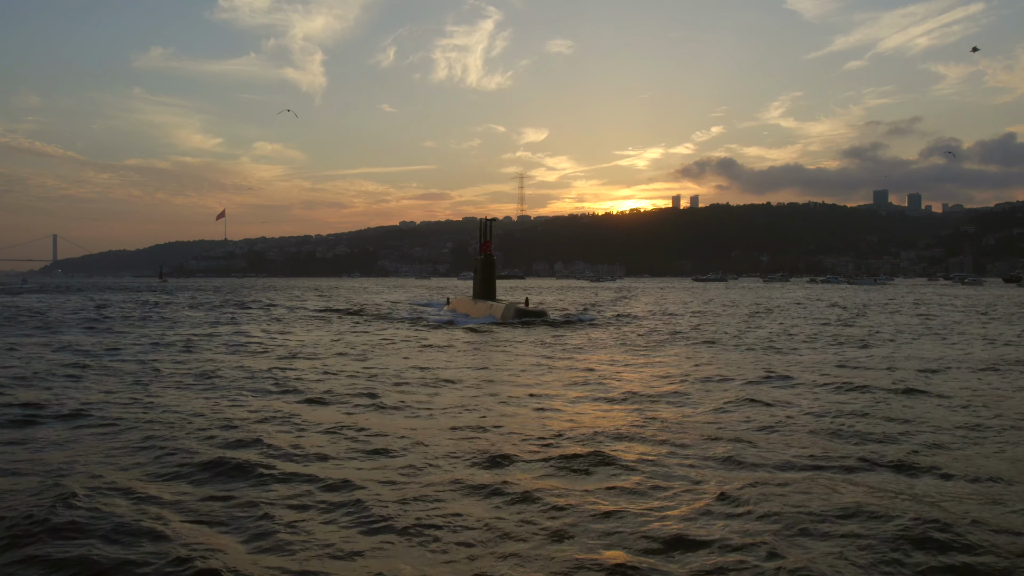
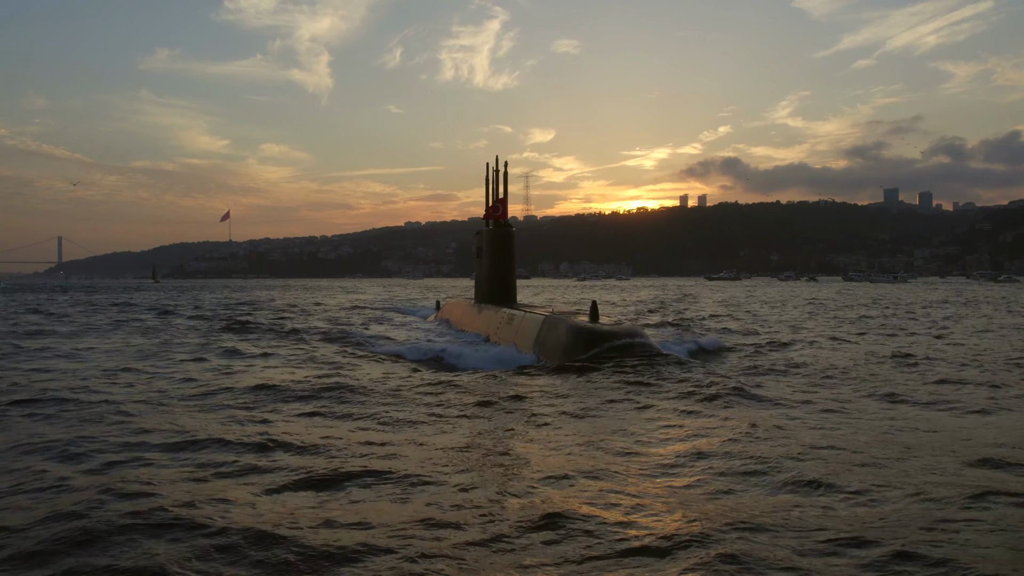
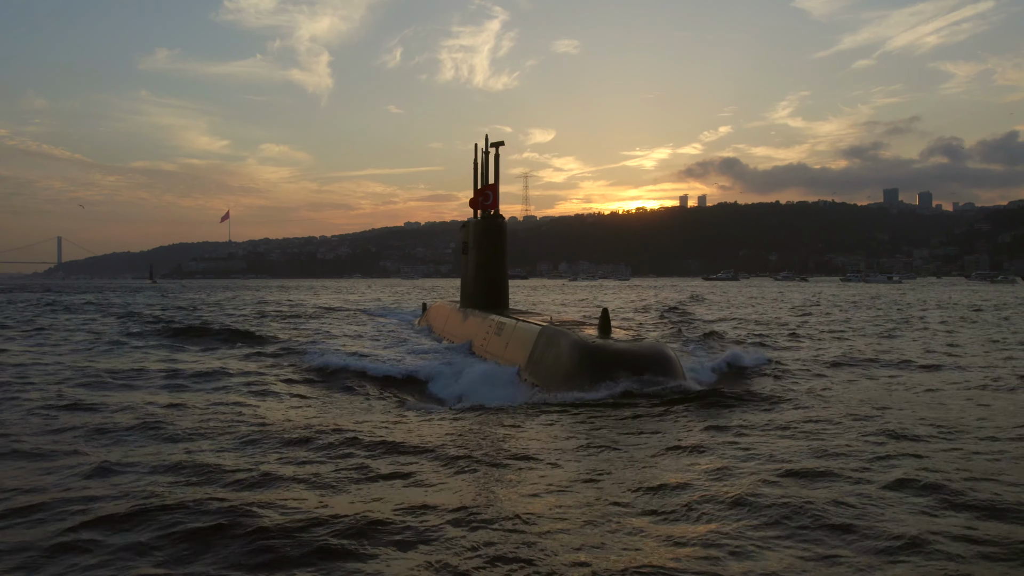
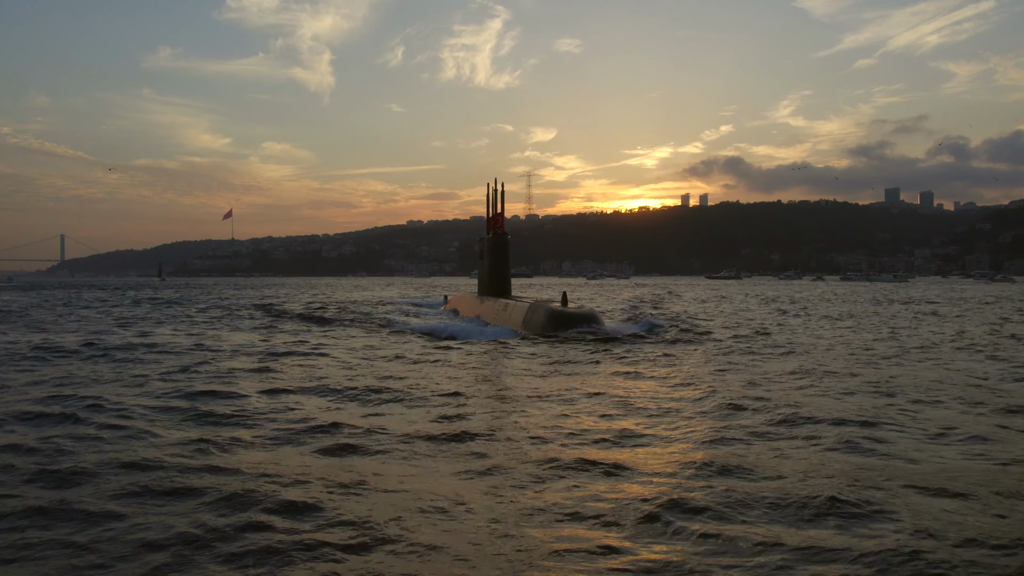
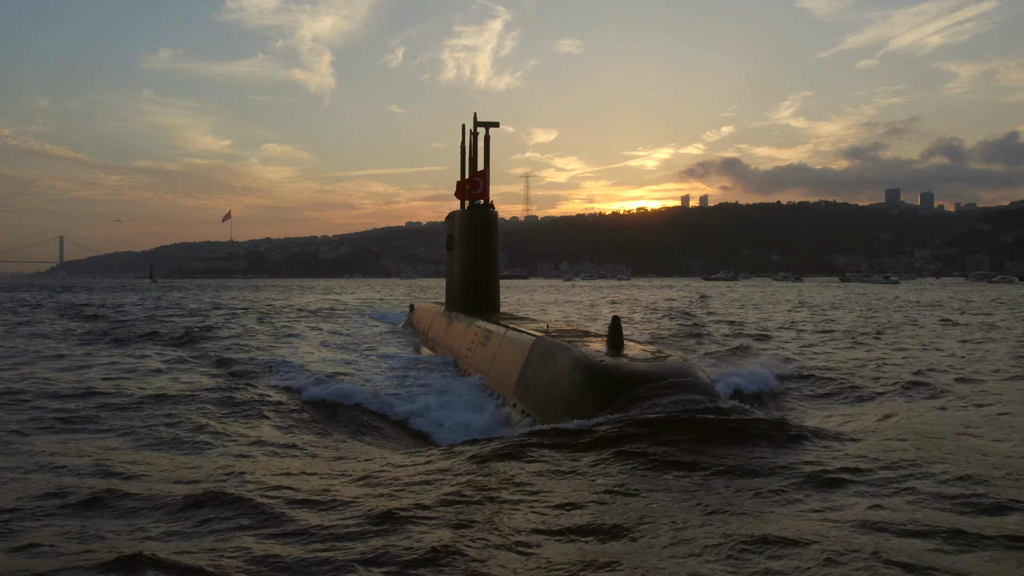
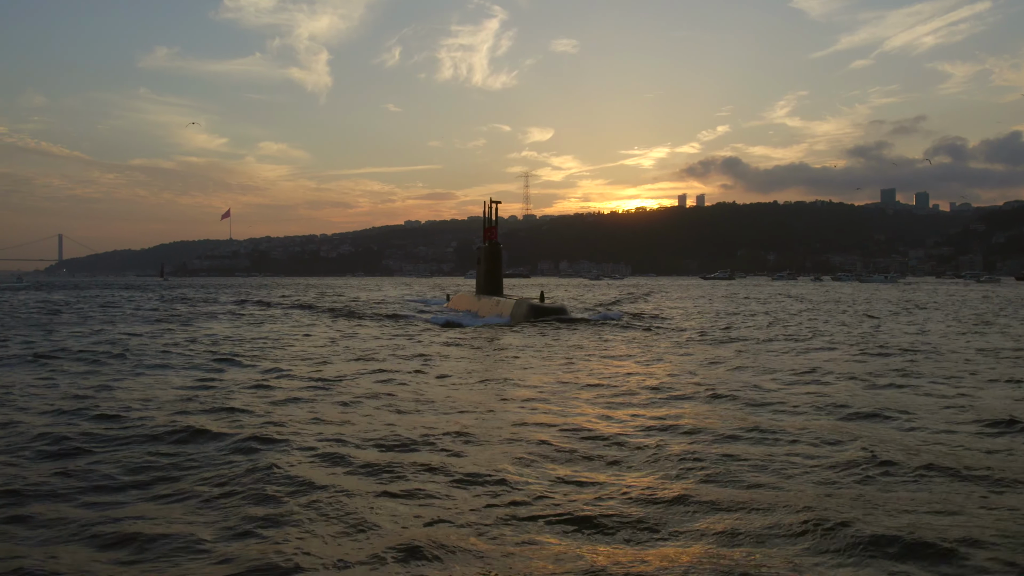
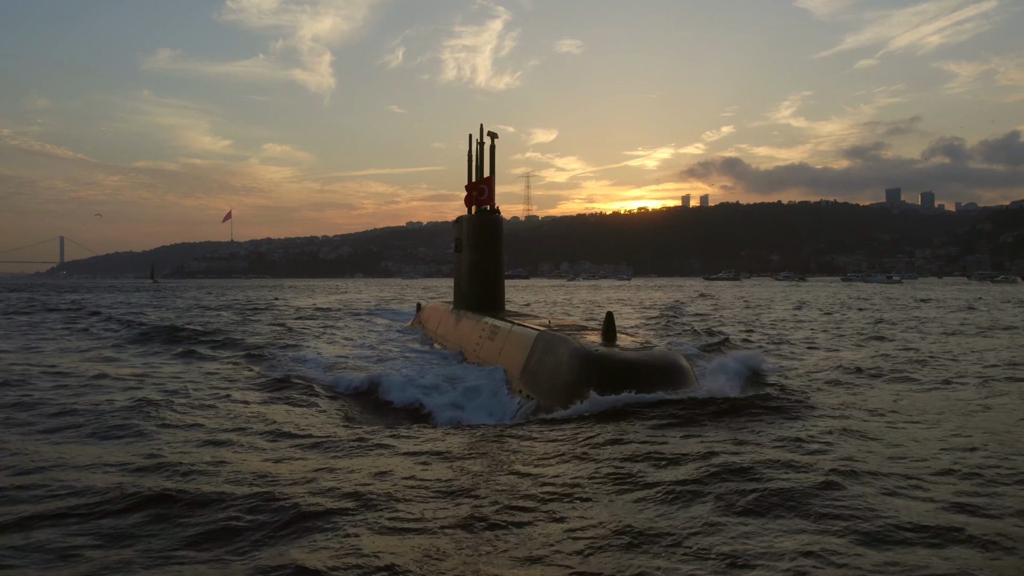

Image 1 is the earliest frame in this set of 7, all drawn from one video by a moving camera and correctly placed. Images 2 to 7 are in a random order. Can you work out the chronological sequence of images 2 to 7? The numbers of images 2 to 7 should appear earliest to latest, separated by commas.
6, 4, 2, 3, 7, 5
